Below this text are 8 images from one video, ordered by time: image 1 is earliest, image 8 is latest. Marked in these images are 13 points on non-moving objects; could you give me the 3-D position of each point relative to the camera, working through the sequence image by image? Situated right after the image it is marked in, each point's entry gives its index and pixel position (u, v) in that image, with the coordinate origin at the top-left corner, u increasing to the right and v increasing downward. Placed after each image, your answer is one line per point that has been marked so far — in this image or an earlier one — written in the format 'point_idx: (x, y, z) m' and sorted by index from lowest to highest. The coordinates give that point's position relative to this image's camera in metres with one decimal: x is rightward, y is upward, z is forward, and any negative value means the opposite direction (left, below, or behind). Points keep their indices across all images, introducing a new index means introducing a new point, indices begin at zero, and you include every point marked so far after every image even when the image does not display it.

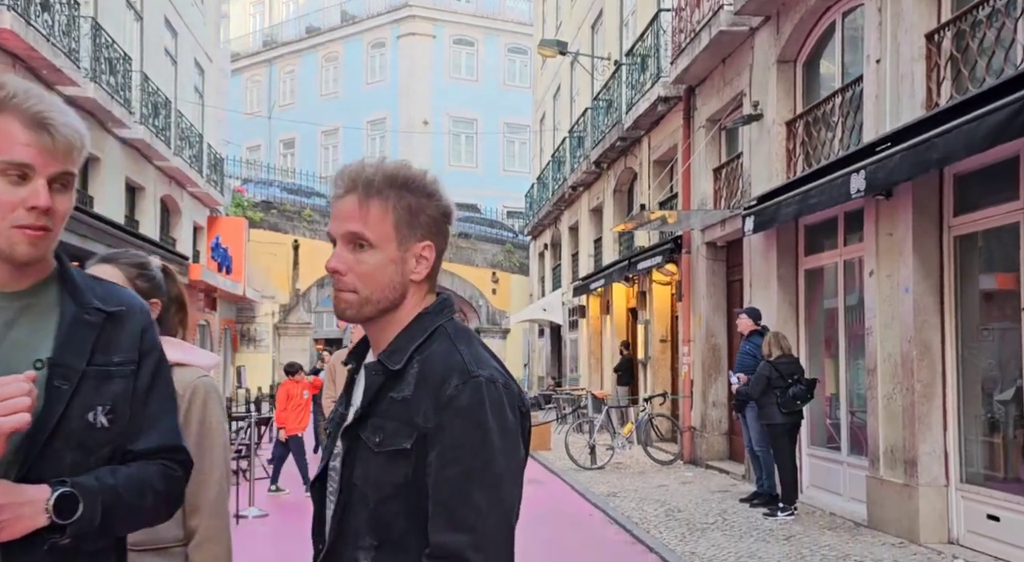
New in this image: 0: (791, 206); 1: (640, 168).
0: (+2.7, +0.7, +9.0) m
1: (+2.3, +2.0, +16.1) m
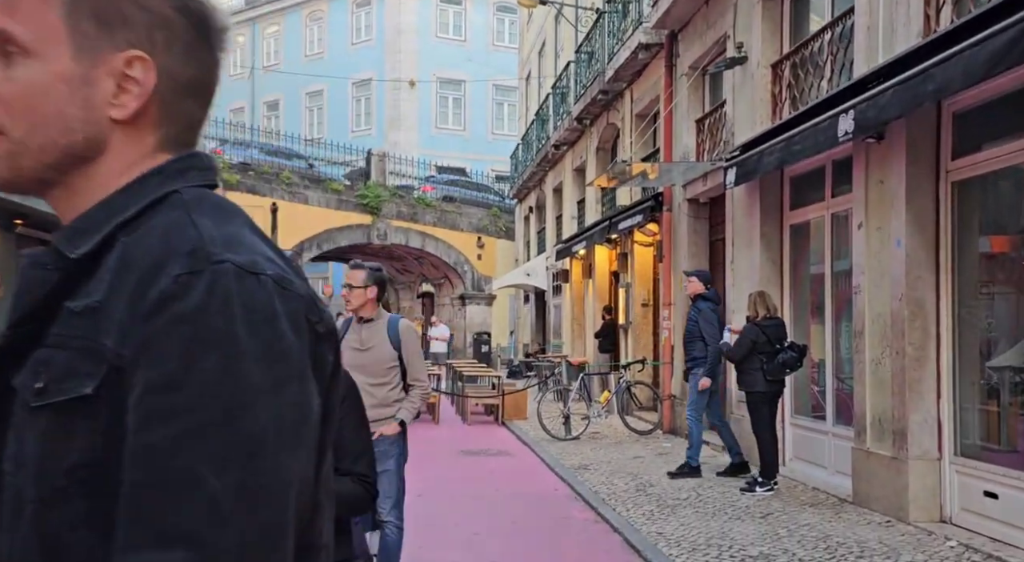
0: (+2.3, +1.1, +8.2) m
1: (+1.8, +2.6, +15.3) m
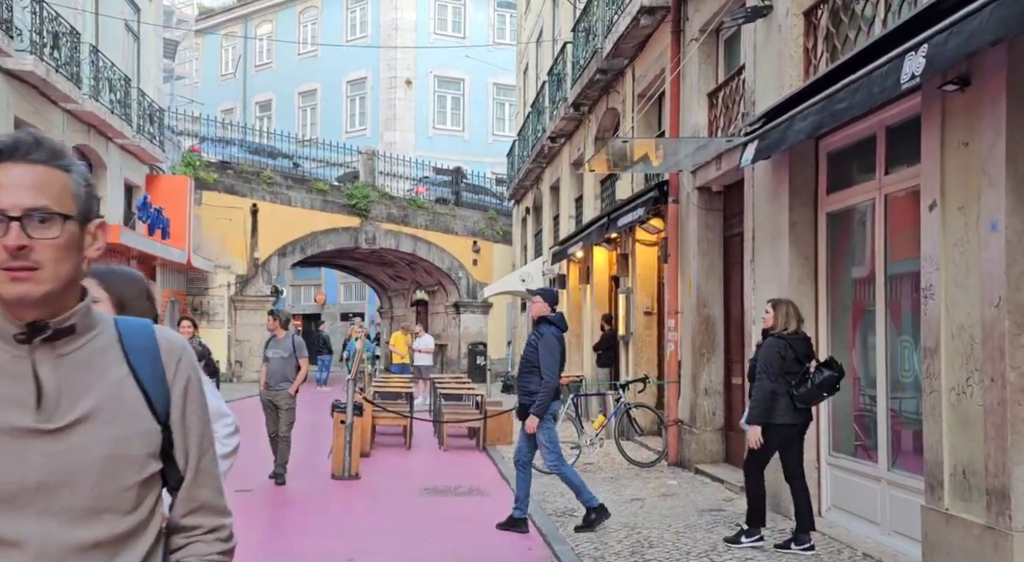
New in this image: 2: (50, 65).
0: (+2.1, +1.1, +6.4) m
1: (+1.6, +2.5, +13.4) m
2: (-7.7, +3.6, +15.3) m
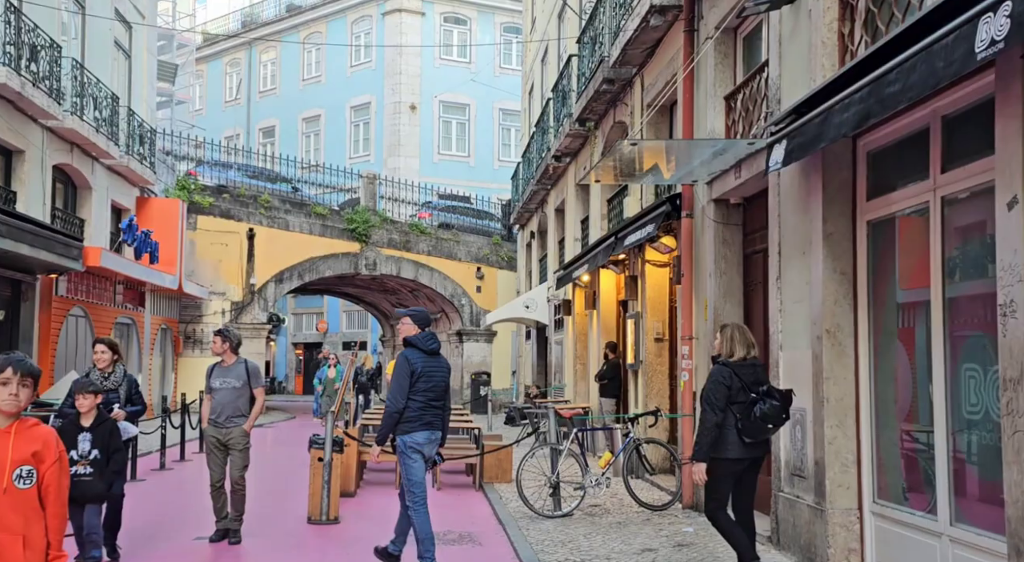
0: (+2.0, +1.0, +5.4) m
1: (+1.6, +2.2, +12.5) m
2: (-7.7, +3.2, +14.5) m
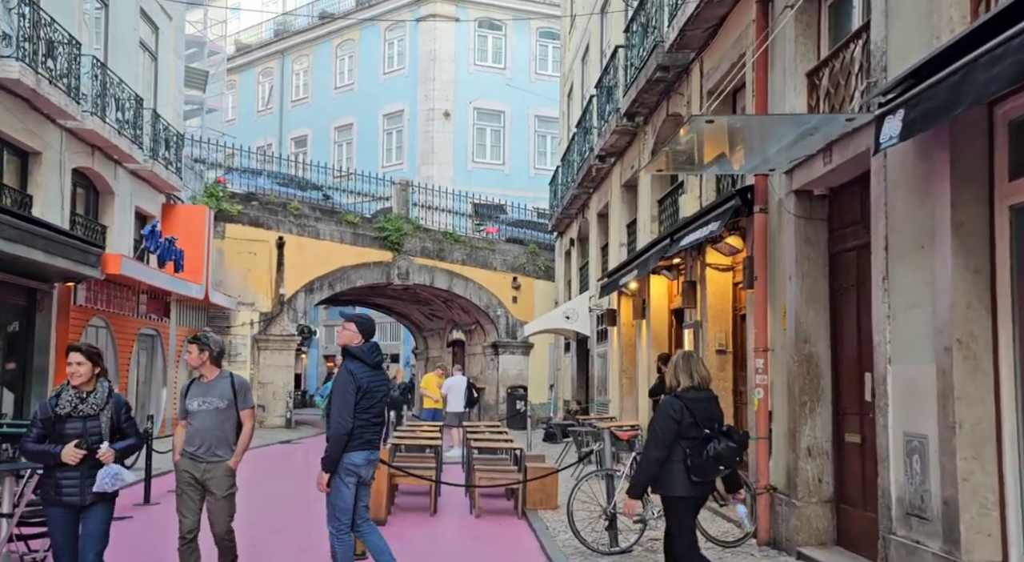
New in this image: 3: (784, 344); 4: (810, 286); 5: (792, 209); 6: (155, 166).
0: (+2.3, +1.0, +4.3) m
1: (+2.2, +2.1, +11.4) m
2: (-7.0, +3.1, +13.7) m
3: (+2.3, -0.5, +7.9) m
4: (+2.5, 0.0, +7.7) m
5: (+2.4, +0.6, +7.8) m
6: (-7.4, +2.4, +18.9) m
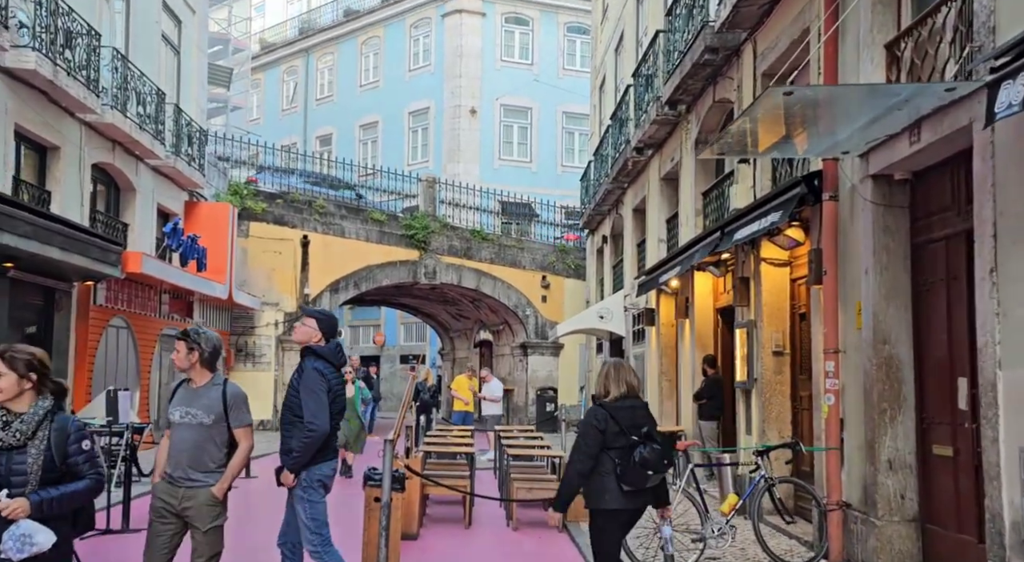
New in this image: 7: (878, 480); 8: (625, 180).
0: (+2.6, +1.1, +3.6) m
1: (+2.6, +2.2, +10.7) m
2: (-6.5, +3.1, +13.2) m
3: (+2.7, -0.5, +7.2) m
4: (+2.9, 0.0, +6.9) m
5: (+2.7, +0.6, +7.0) m
6: (-6.7, +2.4, +18.4) m
7: (+2.7, -1.5, +6.8) m
8: (+2.2, +2.0, +18.0) m
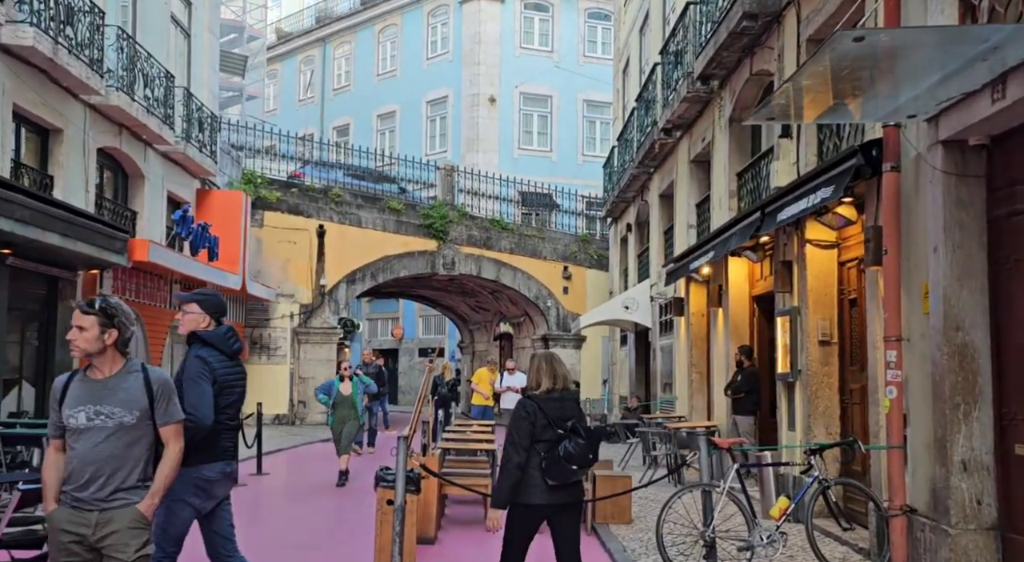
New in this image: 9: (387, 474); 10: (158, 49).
0: (+2.7, +1.2, +2.8) m
1: (+2.9, +2.3, +9.9) m
2: (-6.2, +3.3, +12.6) m
3: (+2.9, -0.4, +6.4) m
4: (+3.0, +0.1, +6.2) m
5: (+2.9, +0.8, +6.2) m
6: (-6.3, +2.6, +17.8) m
7: (+2.9, -1.3, +6.0) m
8: (+2.6, +2.2, +17.3) m
9: (-0.9, -1.5, +7.0) m
10: (-6.6, +4.3, +17.1) m
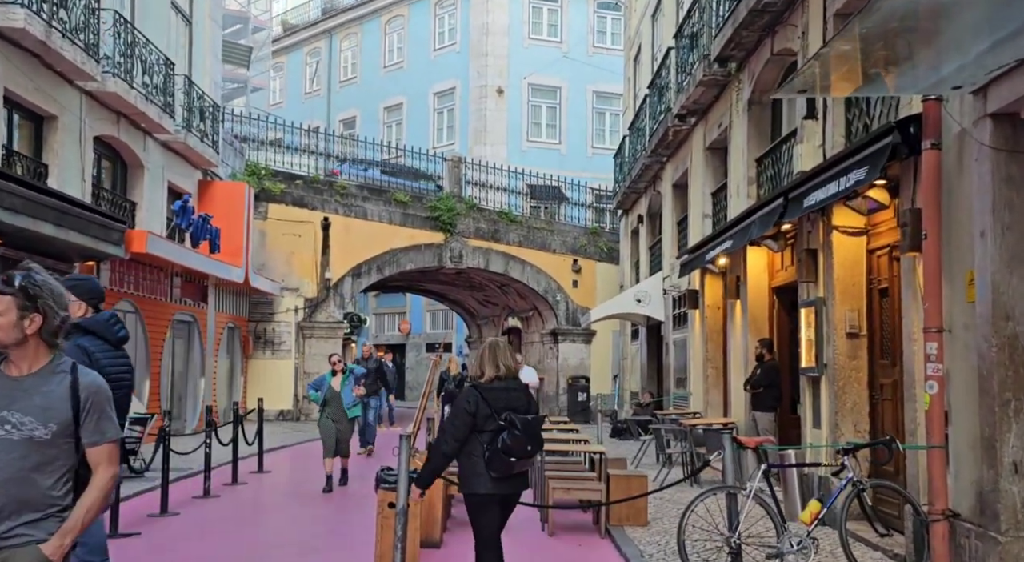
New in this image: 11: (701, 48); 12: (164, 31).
0: (+2.7, +1.3, +2.3) m
1: (+3.0, +2.5, +9.4) m
2: (-6.1, +3.4, +12.2) m
3: (+3.0, -0.3, +5.9) m
4: (+3.1, +0.2, +5.7) m
5: (+3.0, +0.9, +5.7) m
6: (-6.1, +2.7, +17.4) m
7: (+3.0, -1.2, +5.5) m
8: (+2.8, +2.3, +16.8) m
9: (-0.9, -1.4, +6.5) m
10: (-6.5, +4.5, +16.7) m
11: (+2.7, +3.3, +13.0) m
12: (-6.5, +4.7, +17.1) m
